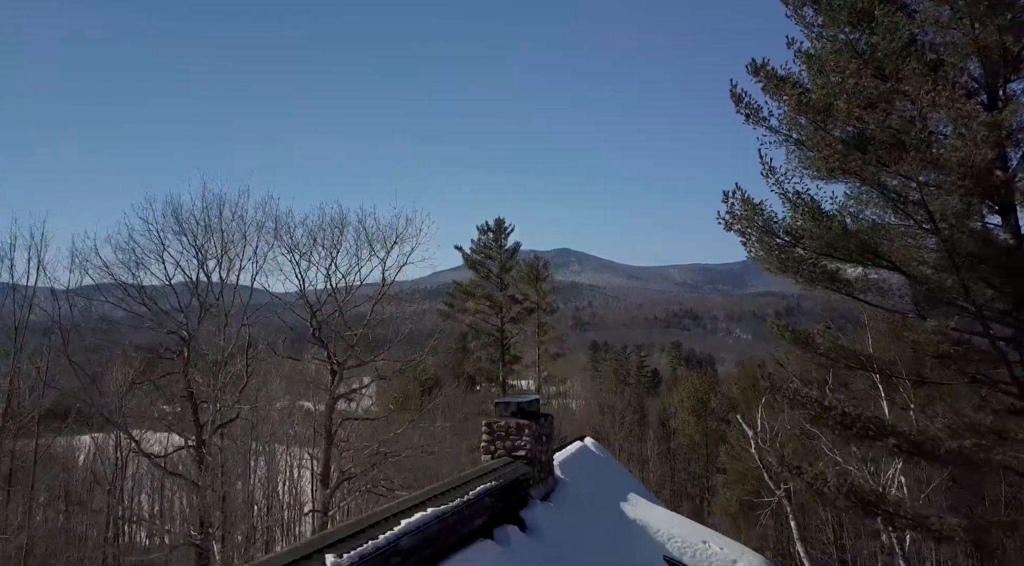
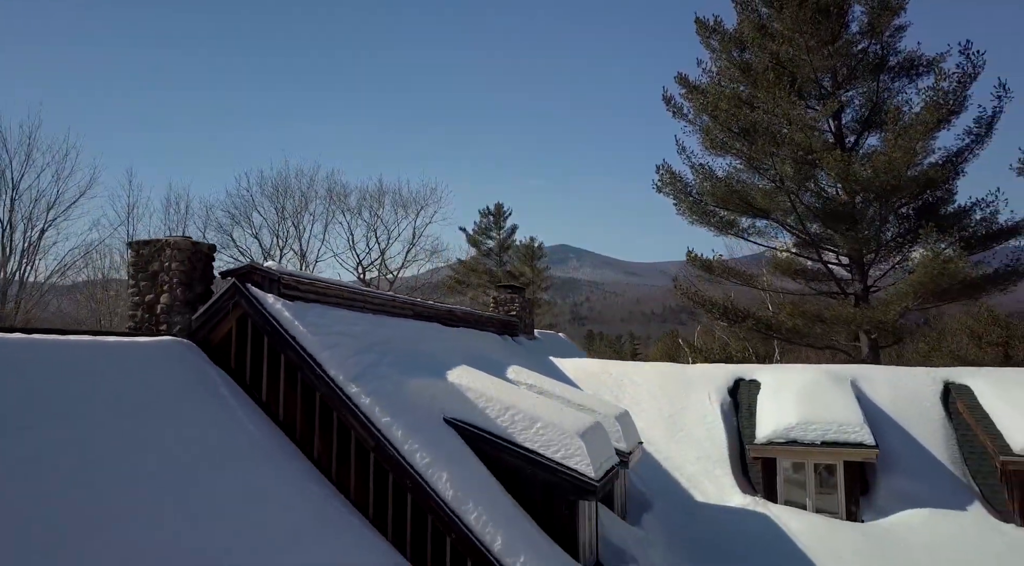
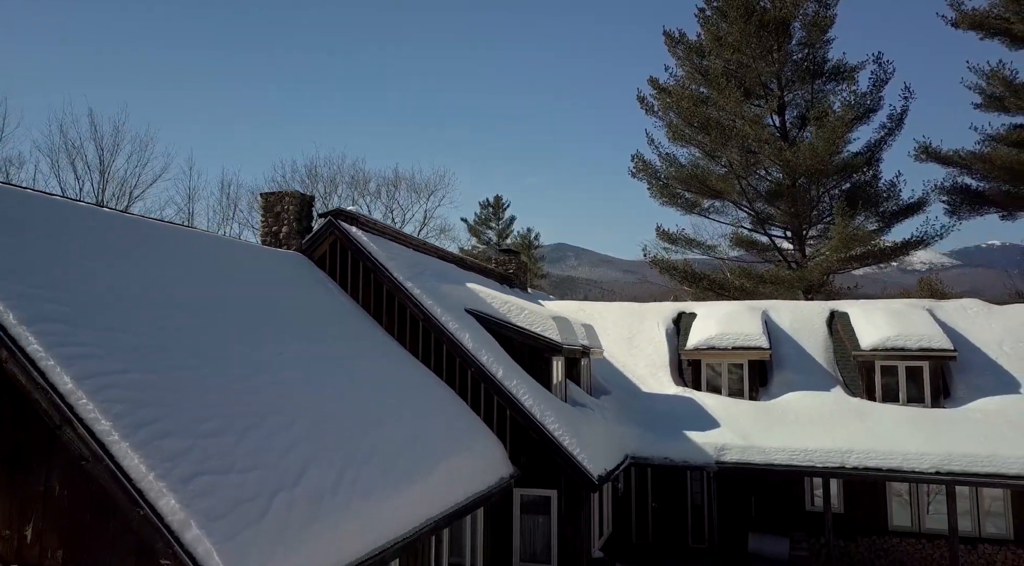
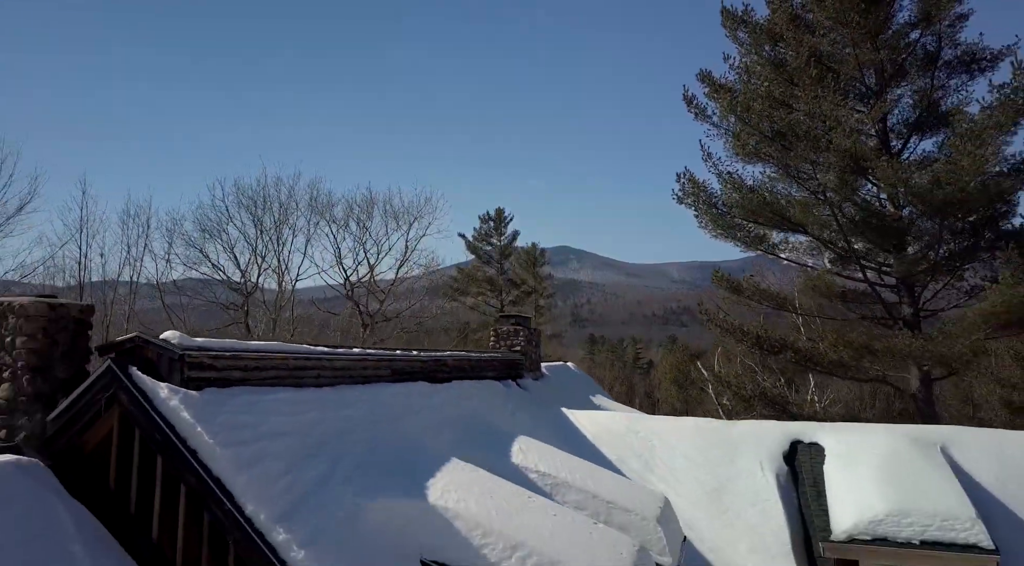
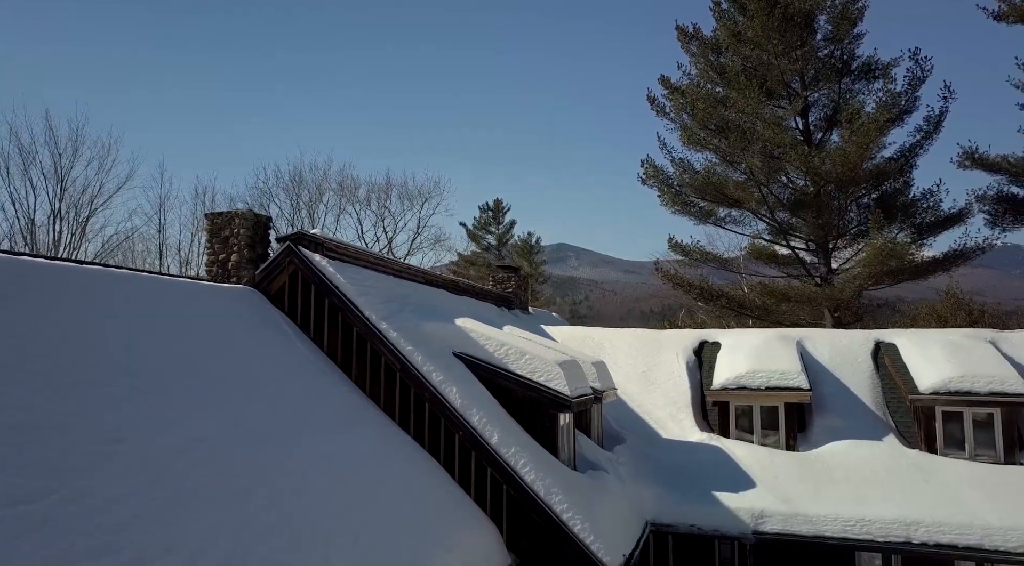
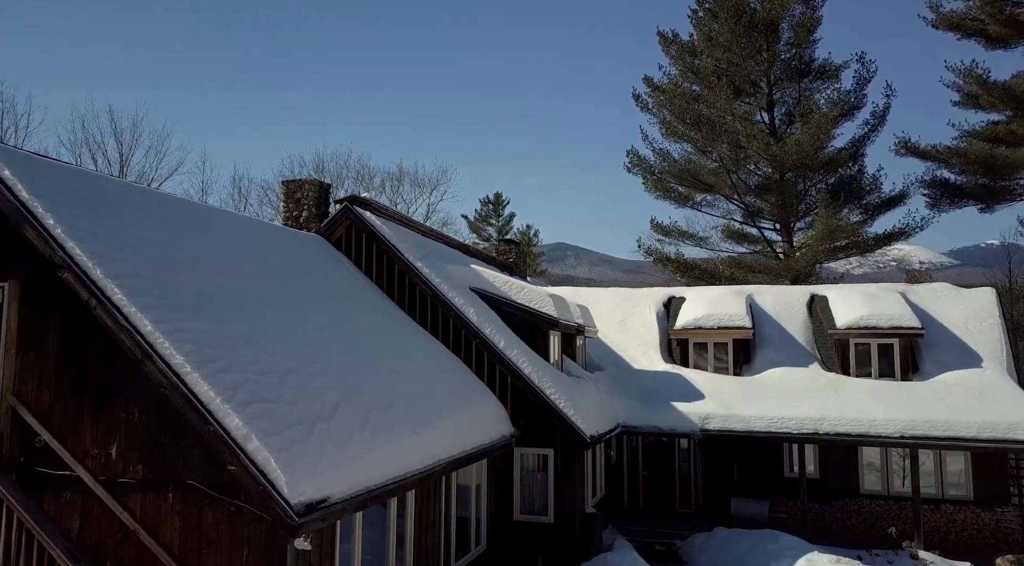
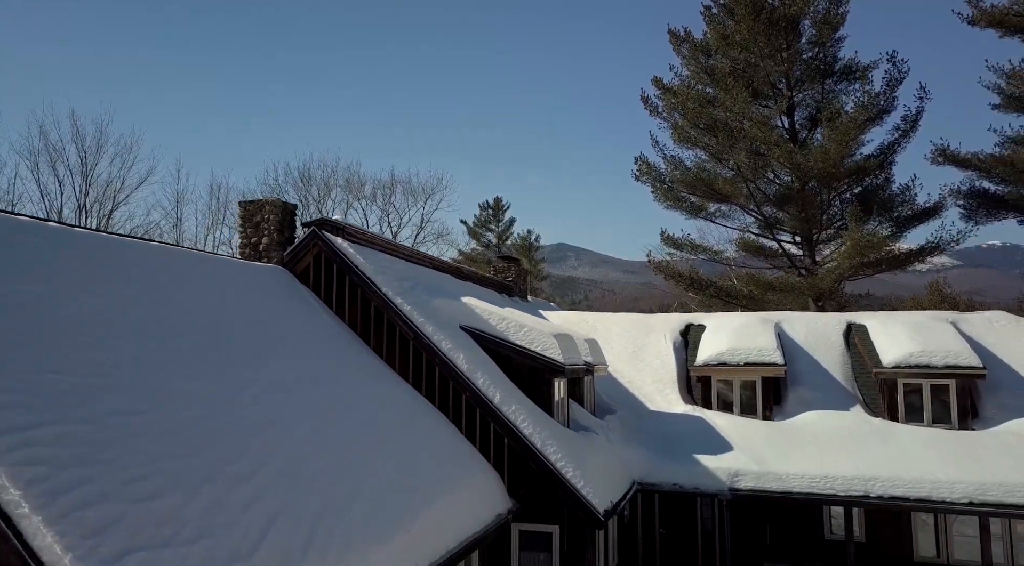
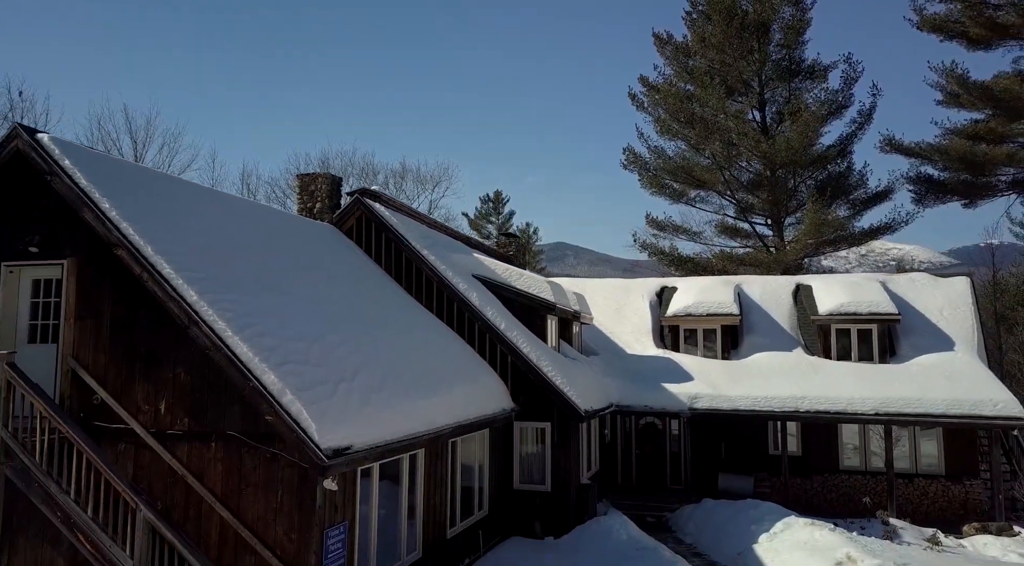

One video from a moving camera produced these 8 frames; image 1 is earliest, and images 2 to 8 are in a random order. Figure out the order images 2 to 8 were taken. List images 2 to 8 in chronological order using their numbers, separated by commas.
4, 2, 5, 7, 3, 6, 8
